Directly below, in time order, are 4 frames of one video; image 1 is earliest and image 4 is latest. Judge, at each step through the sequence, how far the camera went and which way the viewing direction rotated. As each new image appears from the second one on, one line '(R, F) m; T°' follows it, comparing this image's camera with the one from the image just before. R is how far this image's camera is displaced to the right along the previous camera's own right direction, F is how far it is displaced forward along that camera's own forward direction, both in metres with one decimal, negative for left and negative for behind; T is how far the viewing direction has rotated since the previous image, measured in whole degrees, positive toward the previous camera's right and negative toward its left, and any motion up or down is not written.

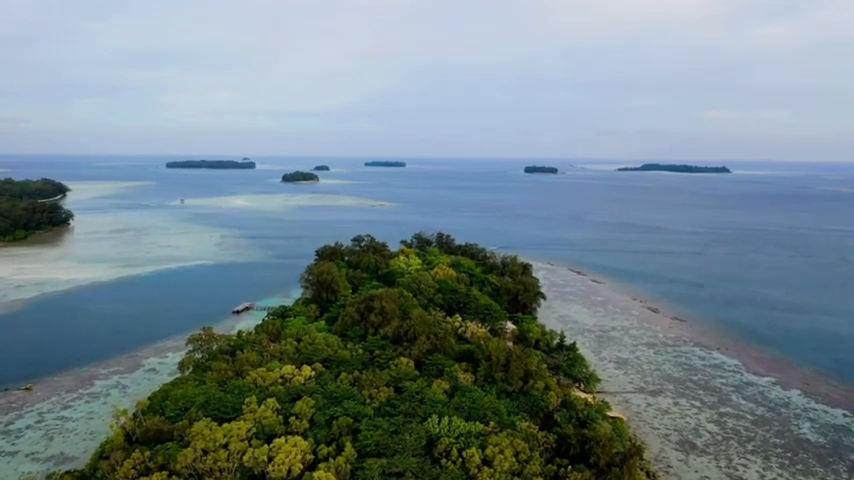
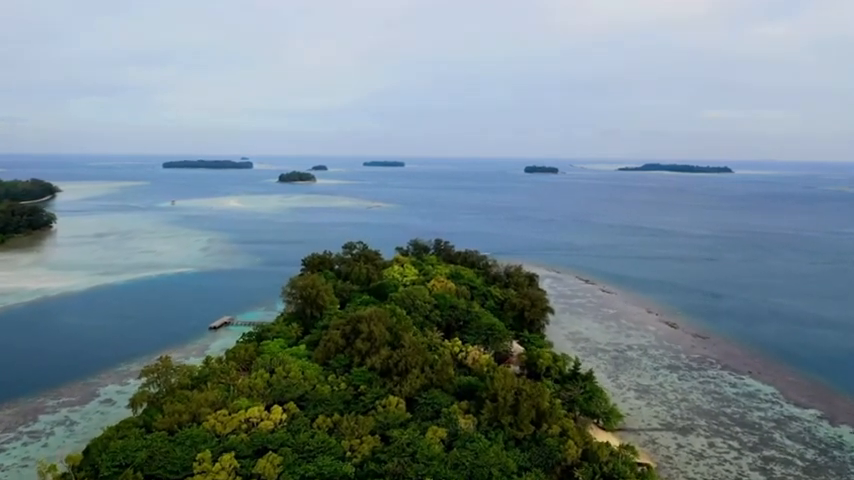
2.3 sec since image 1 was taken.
(+0.1, +2.6) m; 0°
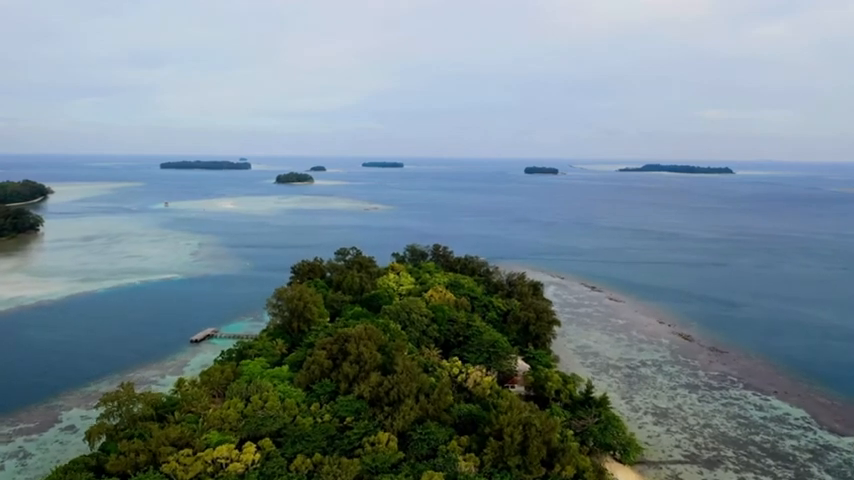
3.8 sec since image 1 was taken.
(+0.1, +1.7) m; 0°
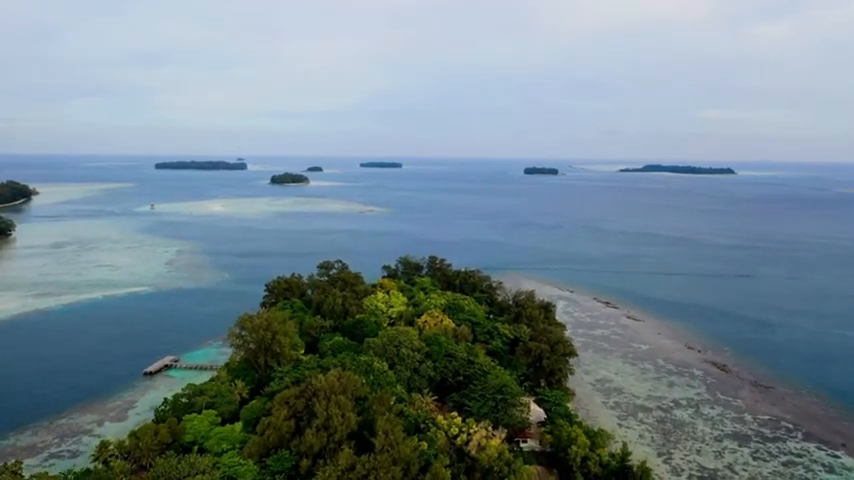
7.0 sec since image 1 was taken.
(+0.2, +3.5) m; 0°
